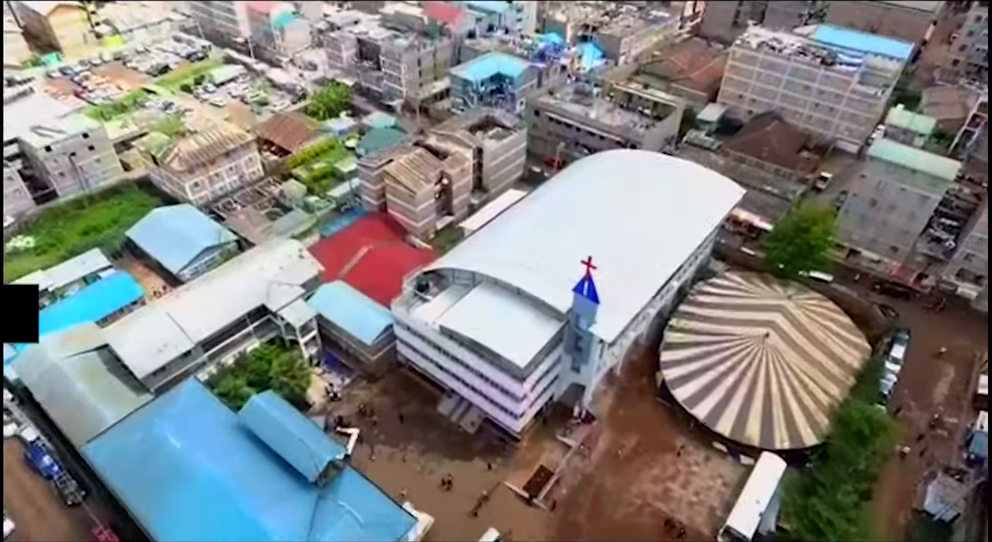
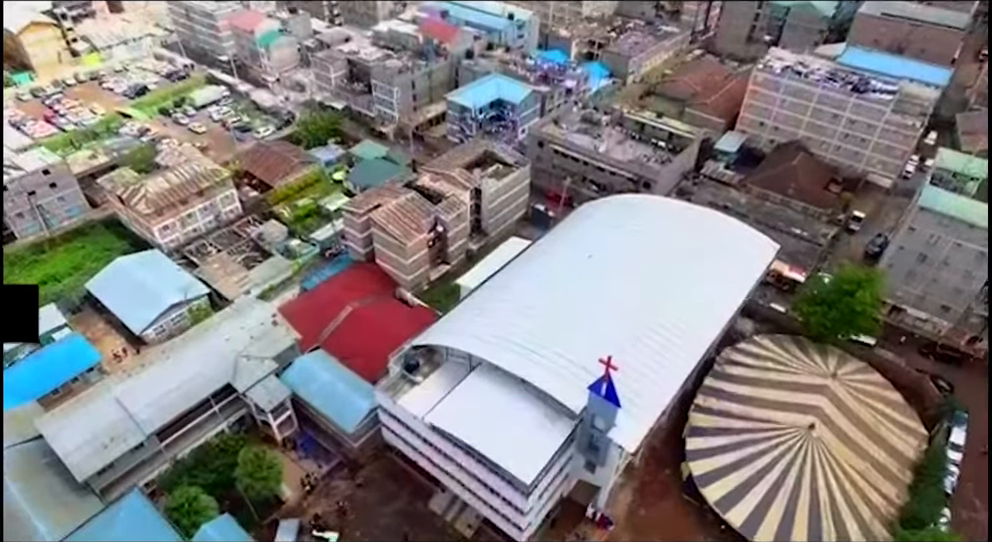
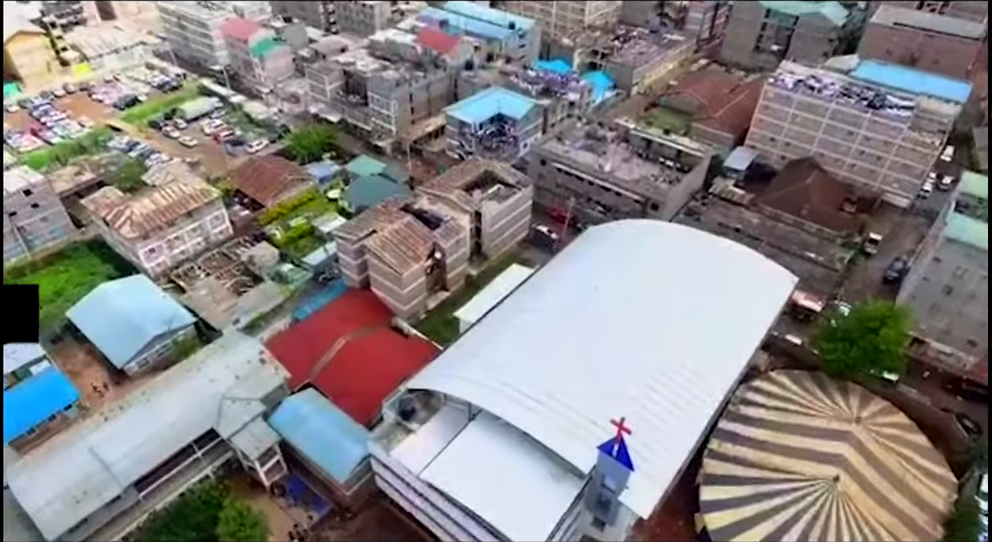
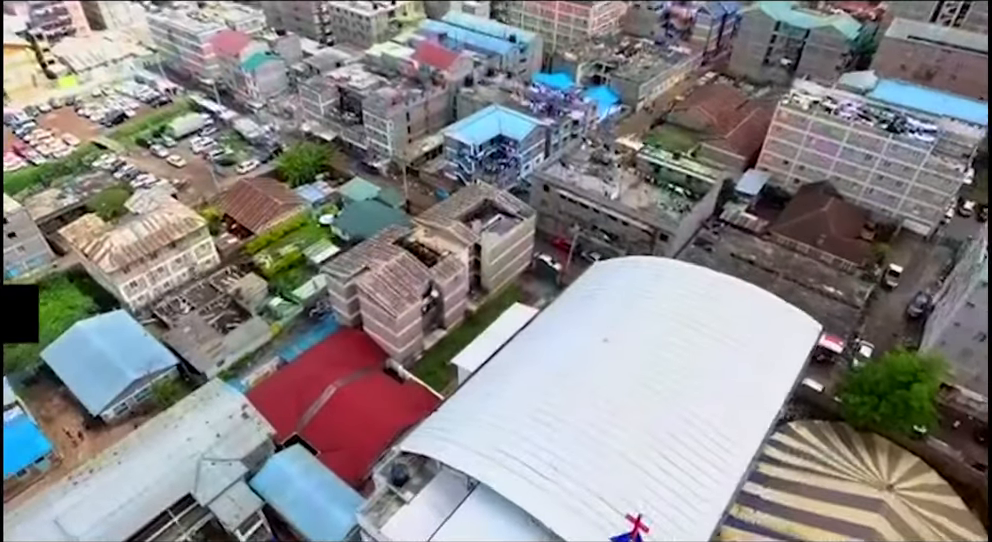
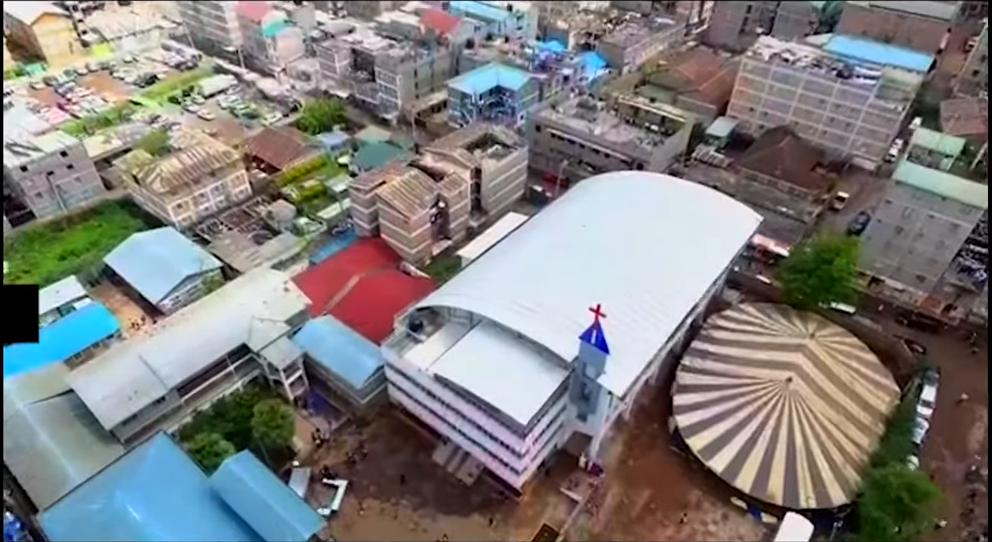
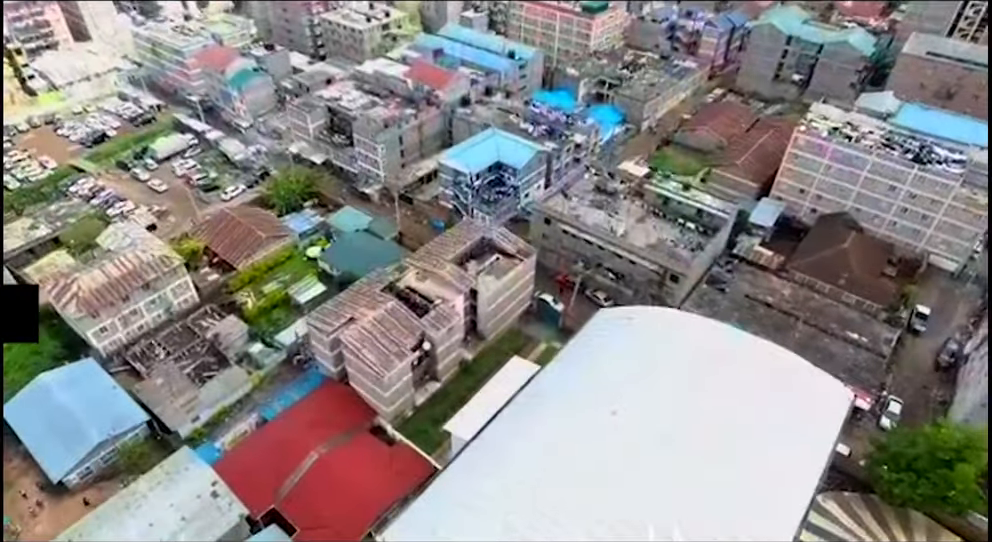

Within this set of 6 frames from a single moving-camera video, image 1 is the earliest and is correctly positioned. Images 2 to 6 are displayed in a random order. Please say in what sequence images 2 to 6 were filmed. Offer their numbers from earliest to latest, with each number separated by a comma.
5, 2, 3, 4, 6
